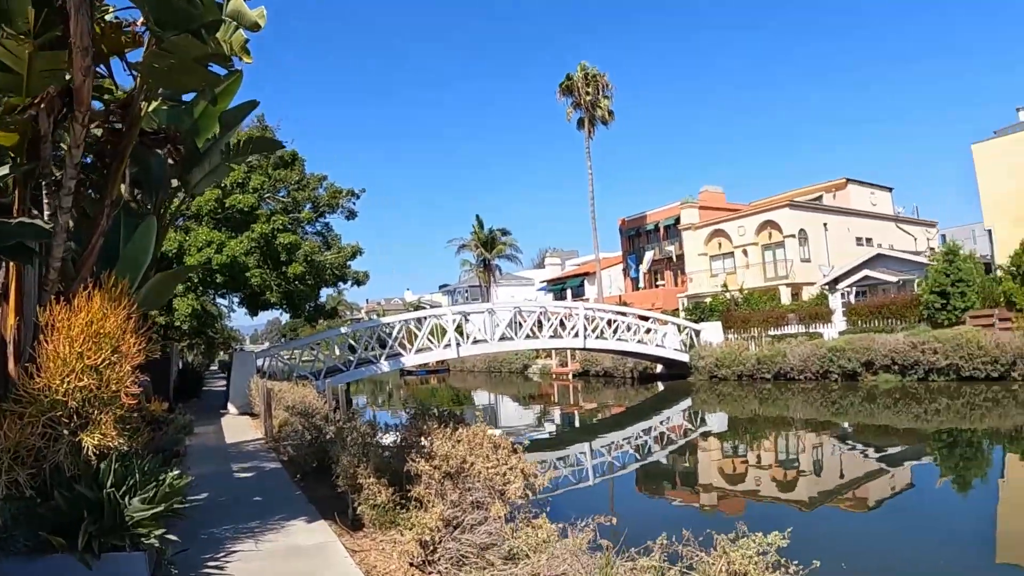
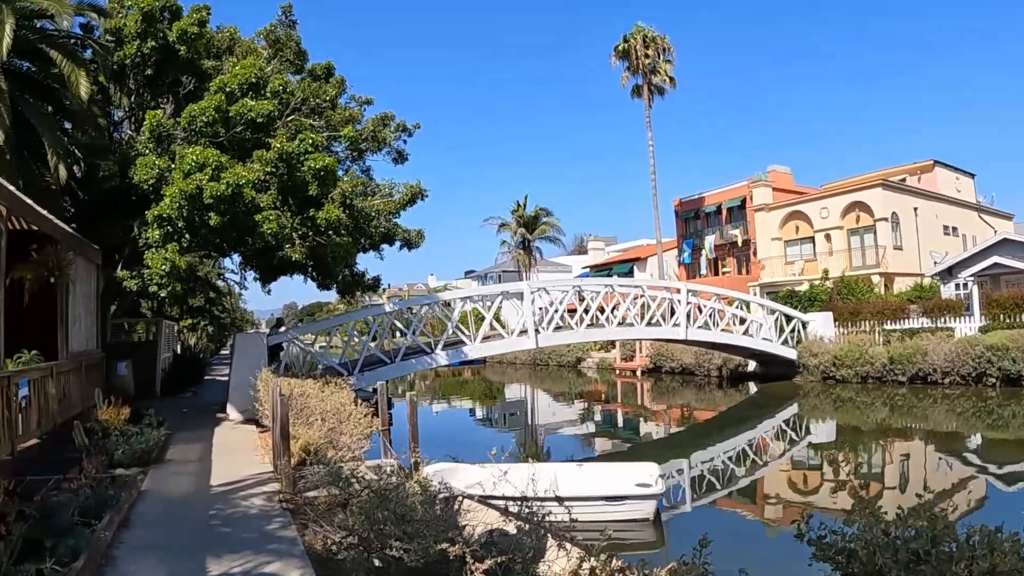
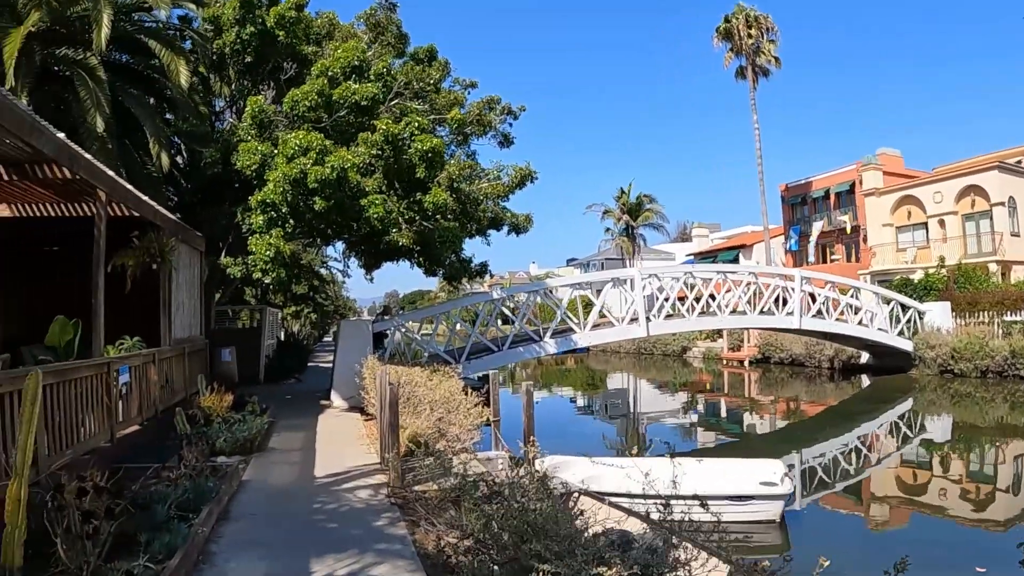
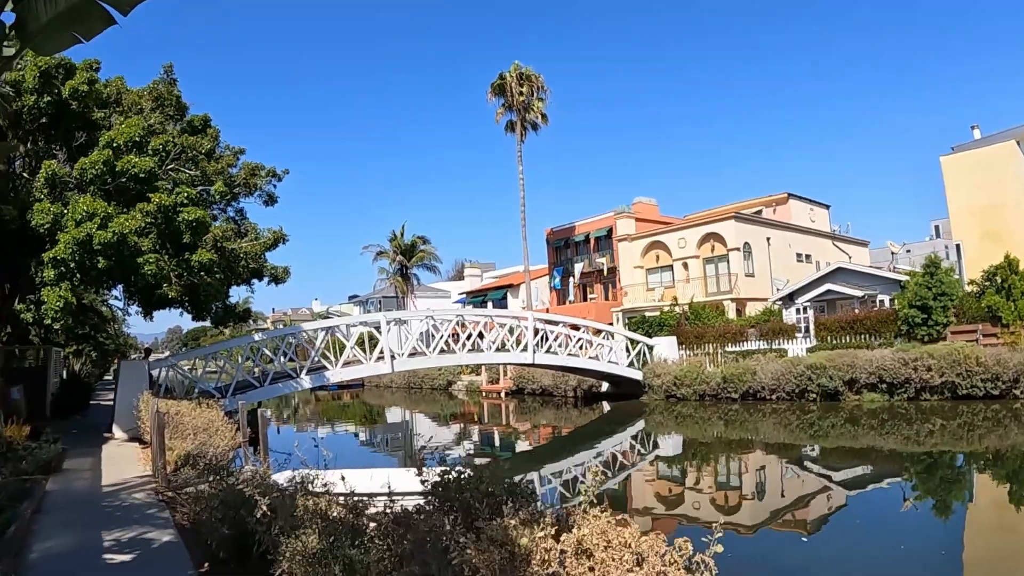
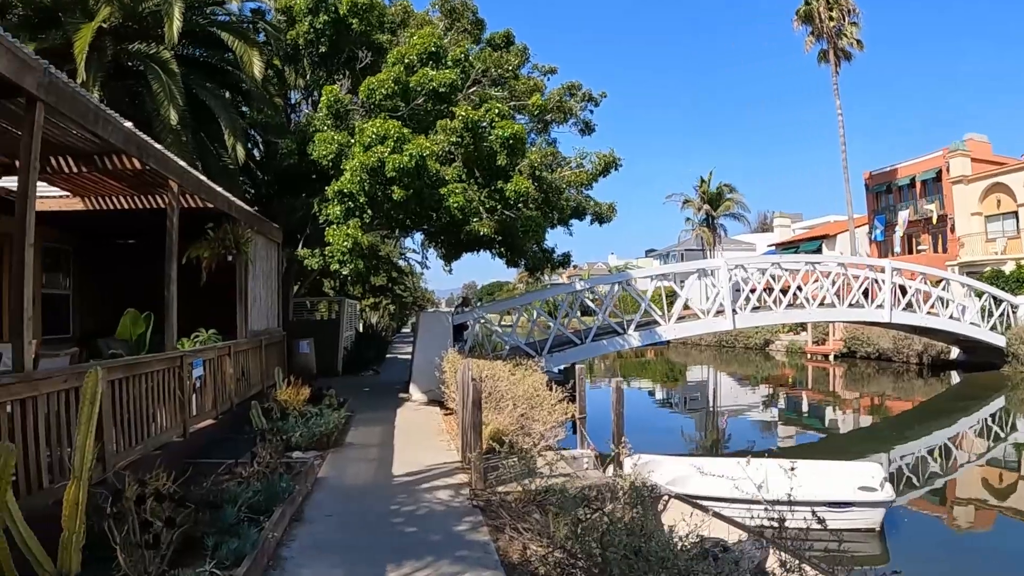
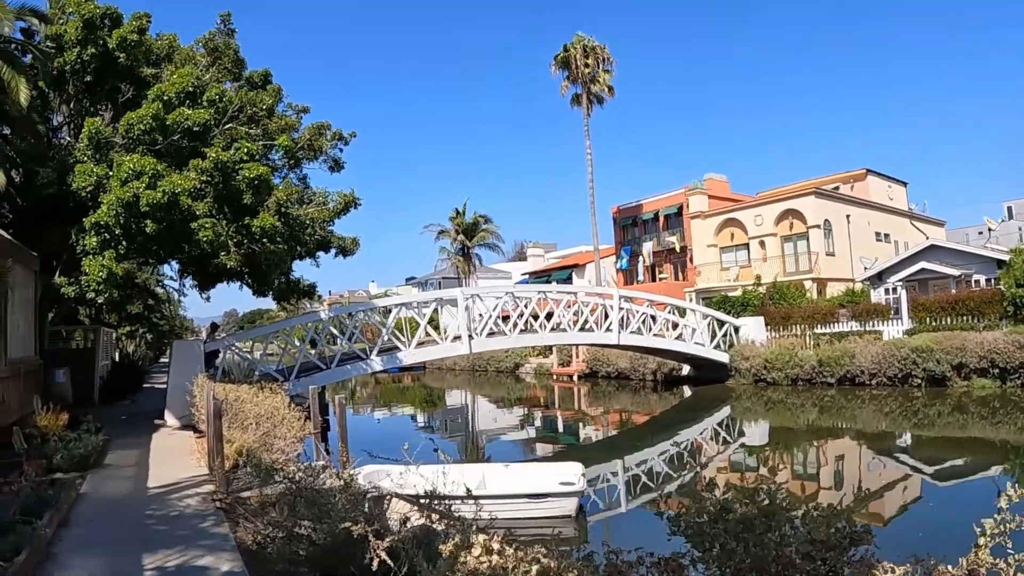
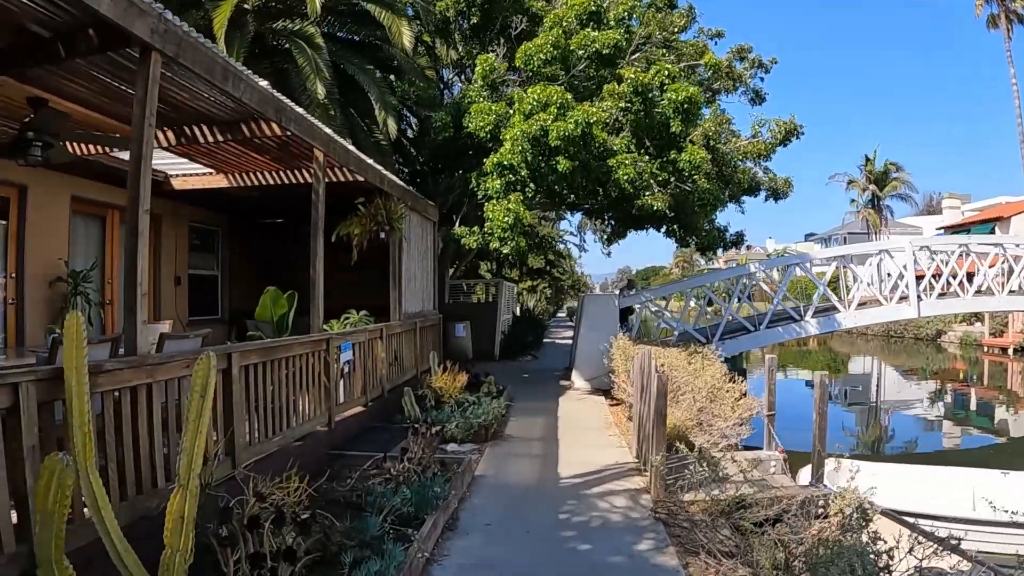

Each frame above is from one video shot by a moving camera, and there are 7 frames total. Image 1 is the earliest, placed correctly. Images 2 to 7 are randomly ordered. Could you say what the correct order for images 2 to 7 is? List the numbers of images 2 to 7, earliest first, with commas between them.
4, 6, 2, 3, 5, 7
